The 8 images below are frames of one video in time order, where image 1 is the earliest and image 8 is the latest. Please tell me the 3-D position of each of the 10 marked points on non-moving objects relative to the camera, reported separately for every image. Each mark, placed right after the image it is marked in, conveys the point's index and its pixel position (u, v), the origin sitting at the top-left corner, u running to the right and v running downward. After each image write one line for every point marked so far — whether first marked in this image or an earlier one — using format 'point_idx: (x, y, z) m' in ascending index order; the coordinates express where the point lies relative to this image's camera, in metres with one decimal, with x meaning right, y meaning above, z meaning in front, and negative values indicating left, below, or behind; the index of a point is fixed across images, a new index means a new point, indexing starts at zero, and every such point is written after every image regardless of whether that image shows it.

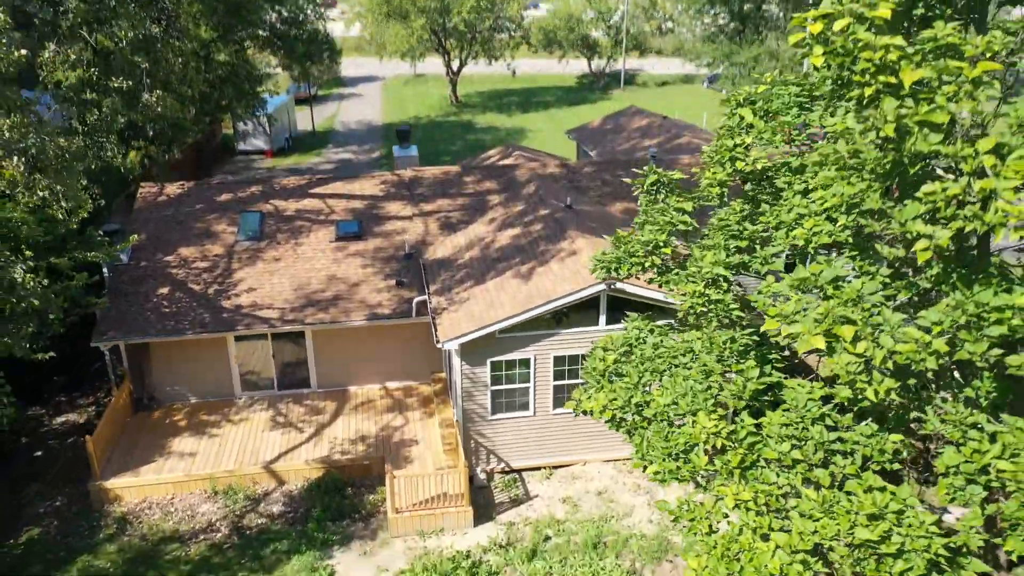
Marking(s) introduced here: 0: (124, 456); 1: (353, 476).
0: (-5.4, -2.4, +11.6) m
1: (-2.2, -2.8, +11.7) m
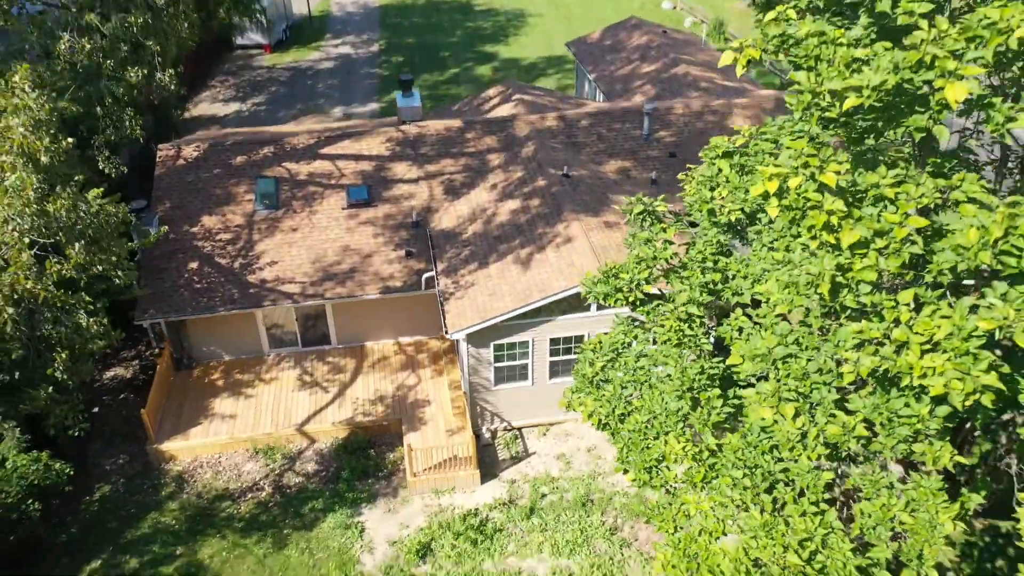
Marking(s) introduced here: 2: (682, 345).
0: (-5.4, -2.1, +13.2) m
1: (-2.2, -2.5, +13.5) m
2: (+1.9, -0.4, +9.0) m
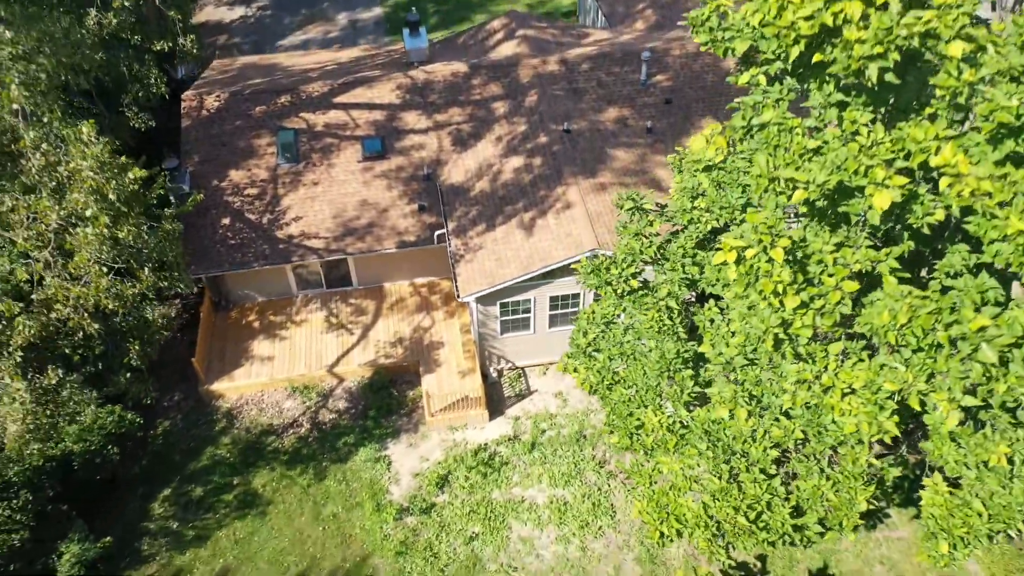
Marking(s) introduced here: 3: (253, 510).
0: (-5.3, -1.3, +15.1) m
1: (-2.1, -1.6, +15.3) m
2: (+1.9, -0.5, +10.5) m
3: (-4.2, -3.7, +13.5) m
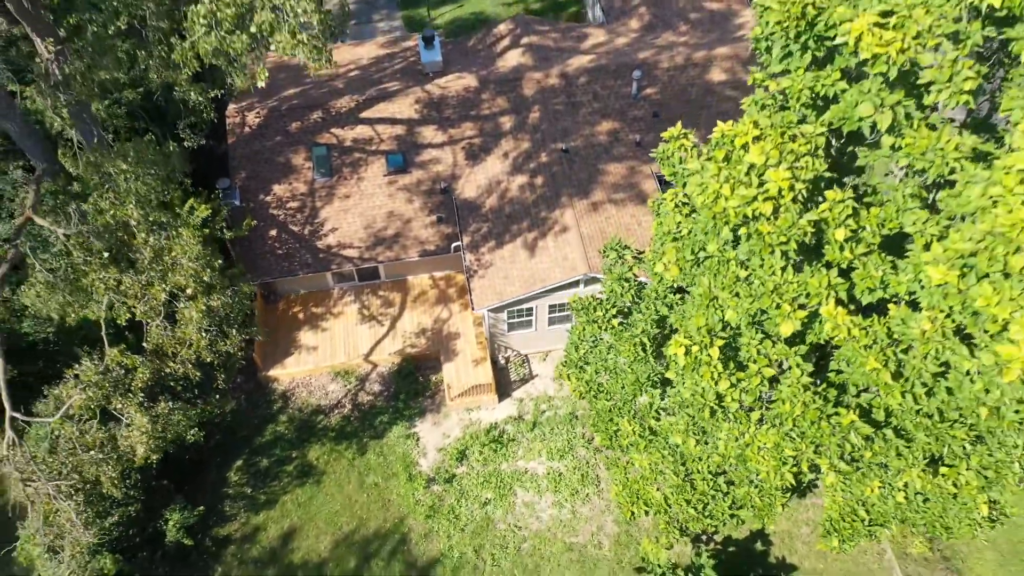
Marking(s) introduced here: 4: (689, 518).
0: (-5.2, -1.3, +18.0) m
1: (-2.0, -1.6, +18.3) m
2: (+2.0, -1.2, +13.4) m
3: (-4.1, -3.9, +16.9) m
4: (+2.8, -3.6, +13.3) m
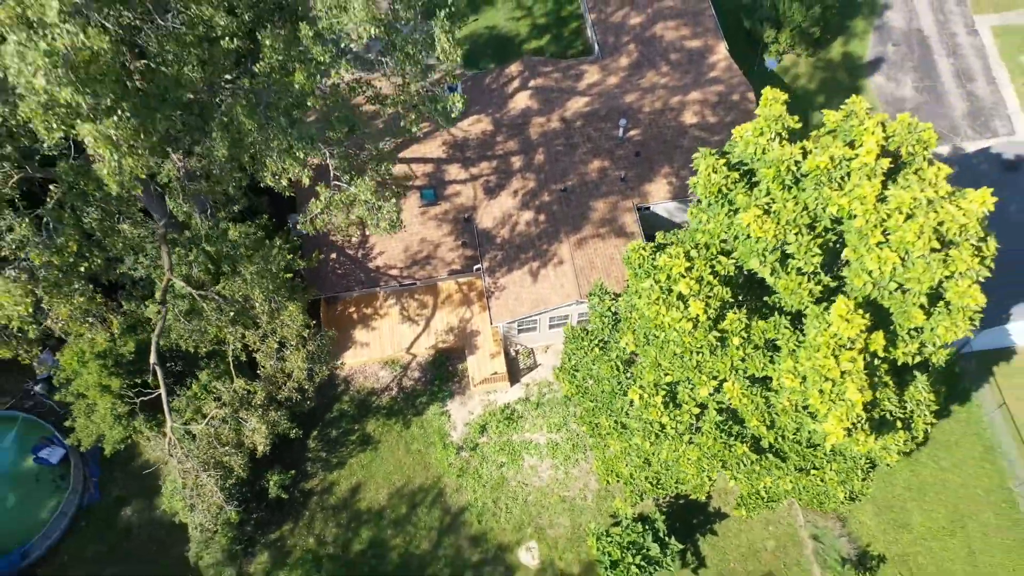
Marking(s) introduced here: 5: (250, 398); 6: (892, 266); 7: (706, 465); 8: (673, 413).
0: (-5.0, -1.6, +23.3) m
1: (-1.8, -1.8, +23.6) m
2: (+2.2, -2.1, +18.6) m
3: (-3.8, -4.3, +22.4) m
4: (+3.1, -4.5, +18.9) m
5: (-5.9, -2.5, +18.7) m
6: (+5.8, +0.4, +12.7) m
7: (+3.8, -3.4, +16.0) m
8: (+3.0, -2.3, +15.6) m
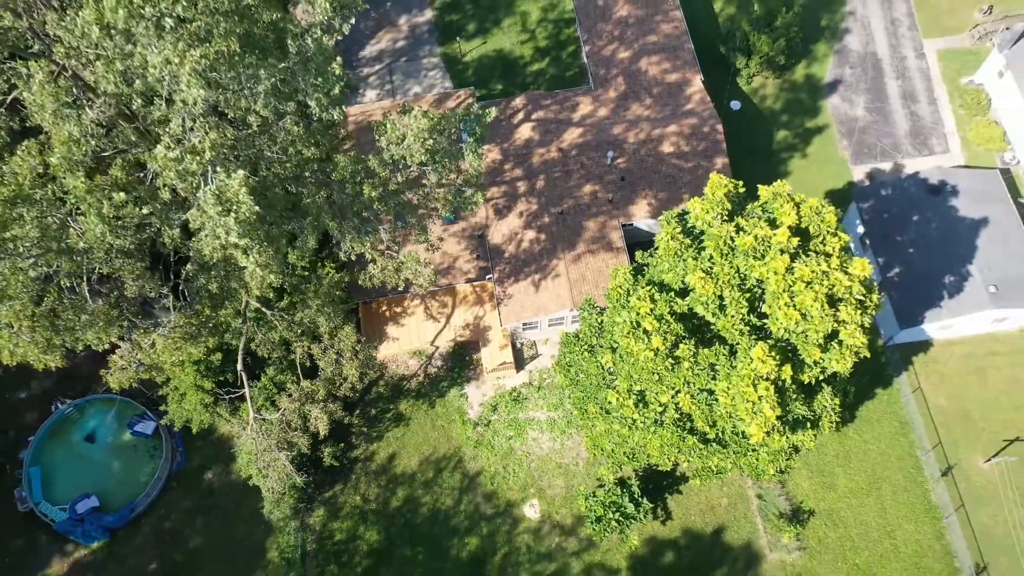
0: (-4.8, -1.7, +28.2) m
1: (-1.6, -1.9, +28.5) m
2: (+2.4, -2.6, +23.6) m
3: (-3.6, -4.4, +27.6) m
4: (+3.2, -5.0, +24.0) m
5: (-5.7, -3.0, +23.8) m
6: (+6.0, -0.6, +17.5) m
7: (+3.9, -4.1, +21.1) m
8: (+3.2, -3.1, +20.6) m
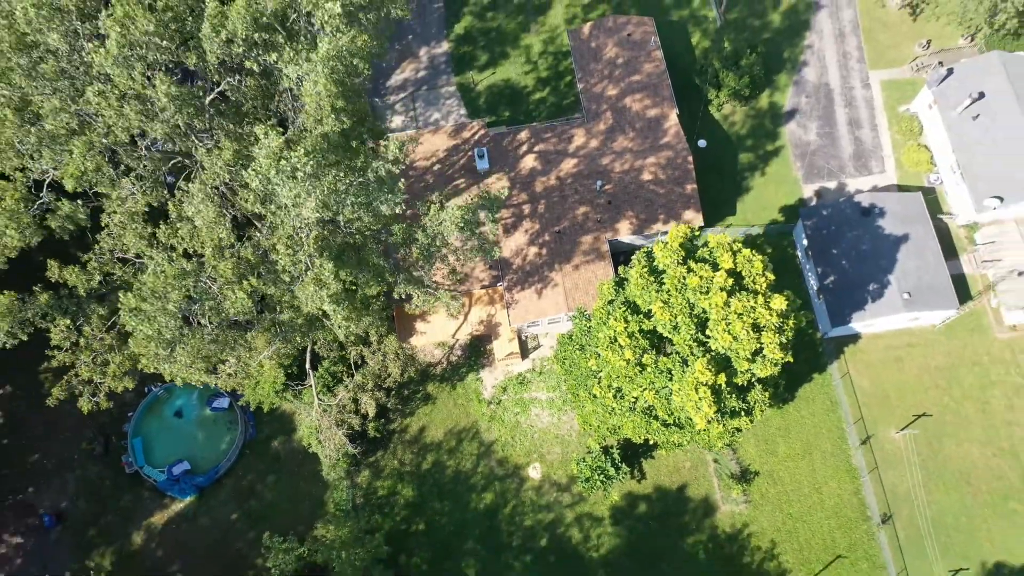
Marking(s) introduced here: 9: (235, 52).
0: (-4.5, -1.8, +34.5) m
1: (-1.3, -2.0, +34.9) m
2: (+2.7, -3.1, +30.0) m
3: (-3.4, -4.6, +34.1) m
4: (+3.5, -5.4, +30.6) m
5: (-5.5, -3.5, +30.2) m
6: (+6.2, -1.5, +23.8) m
7: (+4.2, -4.7, +27.6) m
8: (+3.5, -3.7, +27.1) m
9: (-6.2, +5.4, +18.9) m
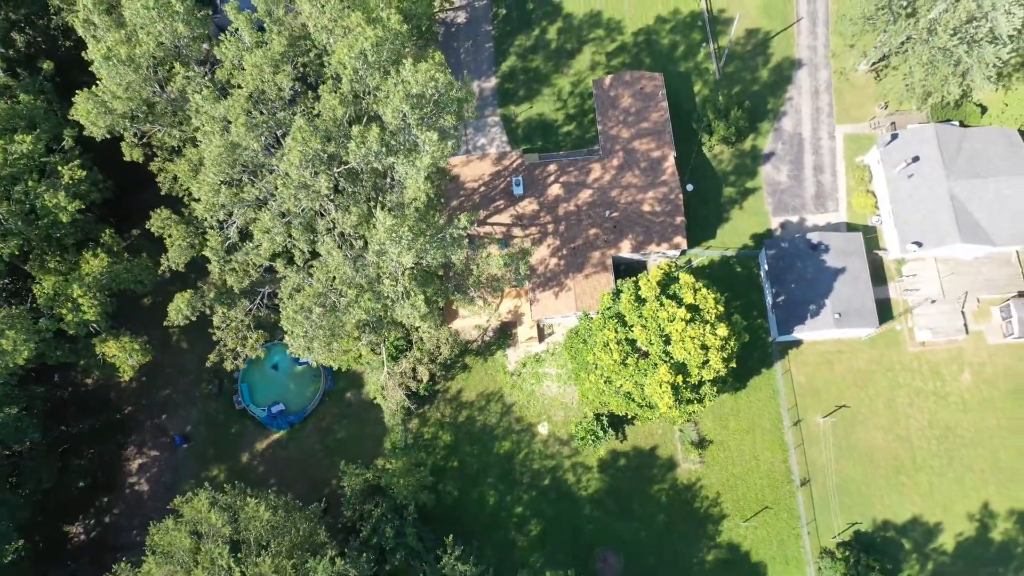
0: (-3.4, -1.5, +44.7) m
1: (-0.2, -1.9, +45.0) m
2: (+3.6, -3.5, +40.2) m
3: (-2.4, -4.4, +44.5) m
4: (+4.3, -5.9, +41.0) m
5: (-4.5, -3.4, +40.6) m
6: (+7.1, -2.6, +33.8) m
7: (+5.0, -5.5, +37.9) m
8: (+4.3, -4.4, +37.3) m
9: (-5.0, +4.6, +28.7) m
